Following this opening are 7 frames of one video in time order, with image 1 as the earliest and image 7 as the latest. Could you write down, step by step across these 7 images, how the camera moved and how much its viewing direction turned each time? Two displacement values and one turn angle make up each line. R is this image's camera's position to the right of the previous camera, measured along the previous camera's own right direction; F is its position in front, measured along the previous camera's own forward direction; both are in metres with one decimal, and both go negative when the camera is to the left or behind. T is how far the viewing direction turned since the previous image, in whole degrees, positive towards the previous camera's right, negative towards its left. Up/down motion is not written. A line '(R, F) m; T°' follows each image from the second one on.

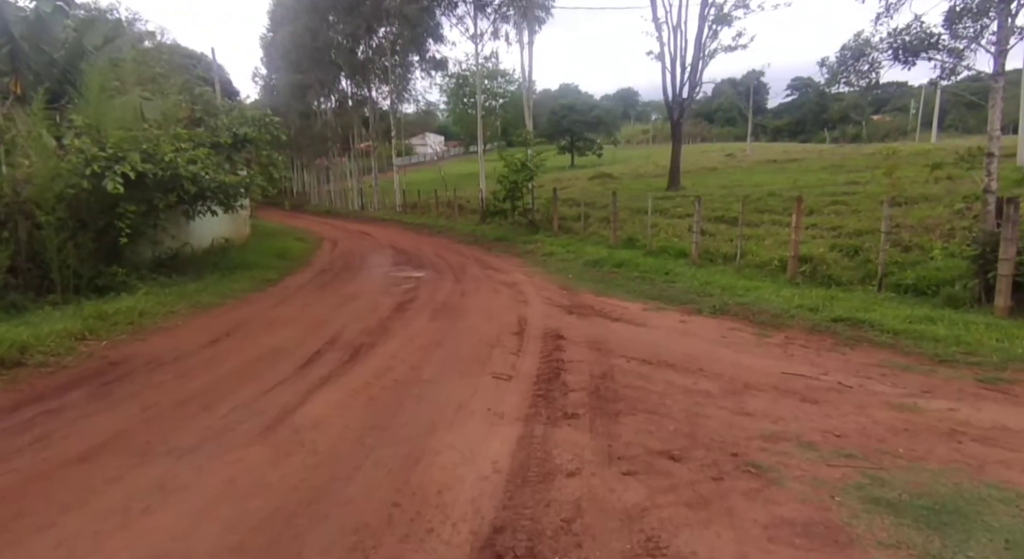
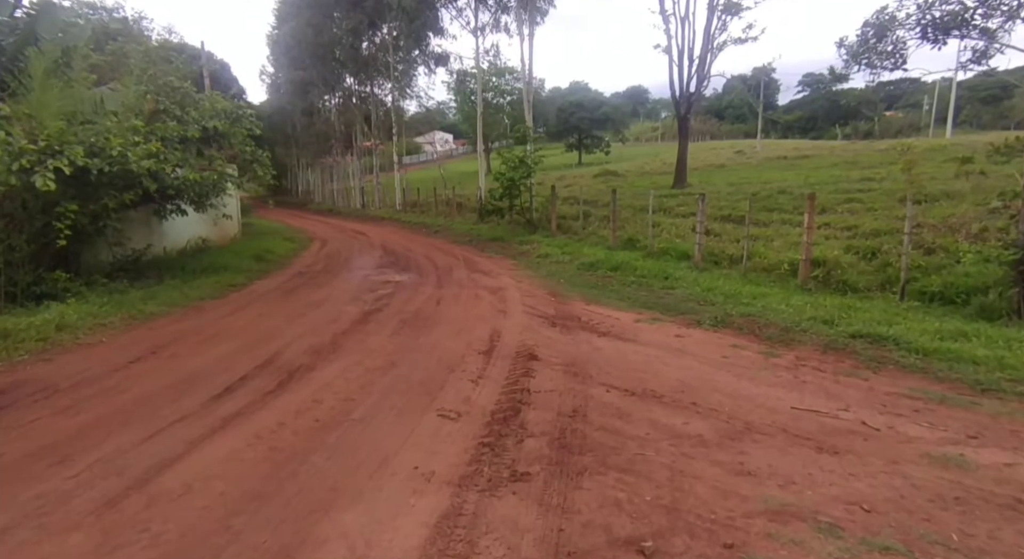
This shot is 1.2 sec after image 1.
(+0.4, +1.0) m; -1°
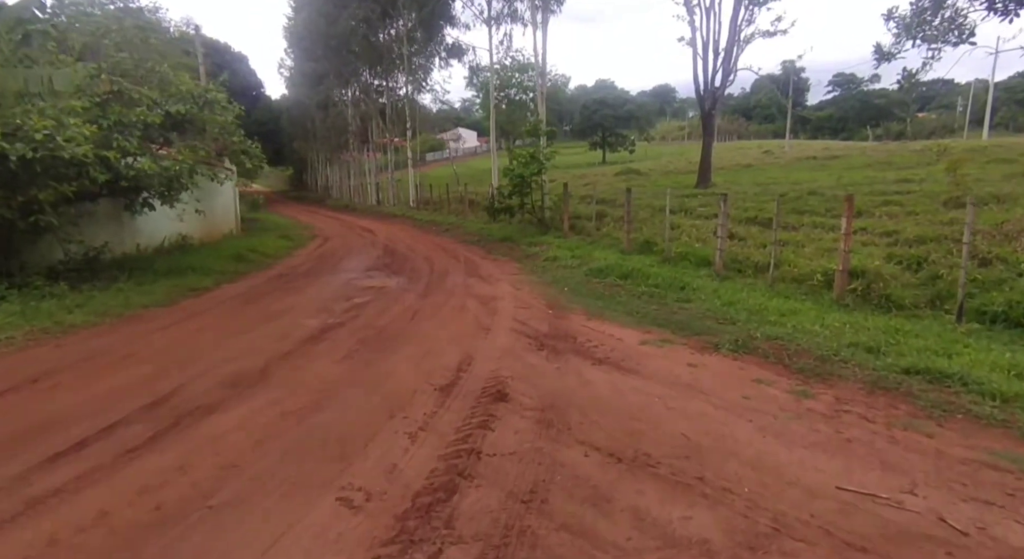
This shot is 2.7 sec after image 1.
(+0.5, +1.3) m; -2°
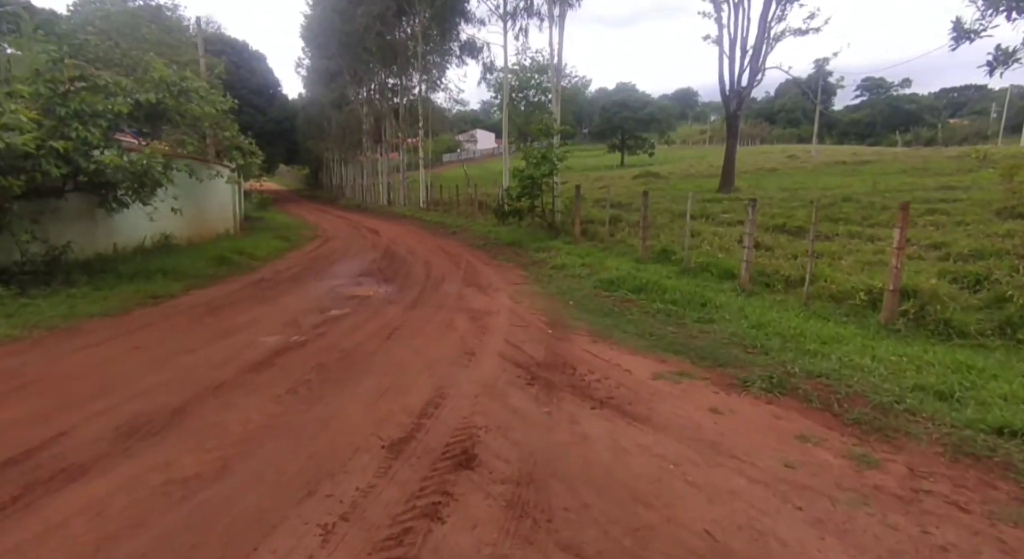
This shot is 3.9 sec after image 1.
(+0.3, +1.2) m; -2°
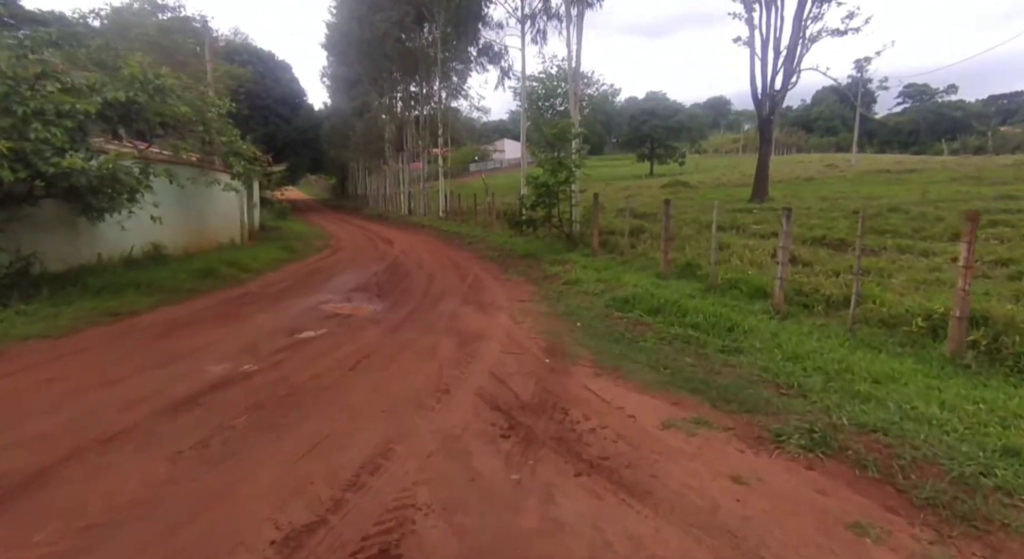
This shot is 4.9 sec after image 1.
(+0.4, +1.1) m; -3°
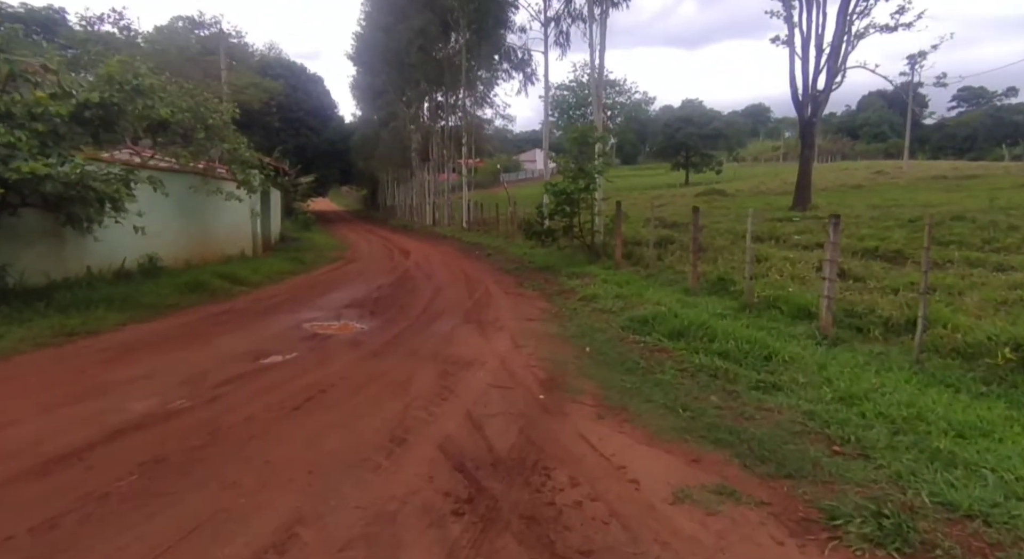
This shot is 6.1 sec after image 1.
(+0.4, +1.1) m; -3°
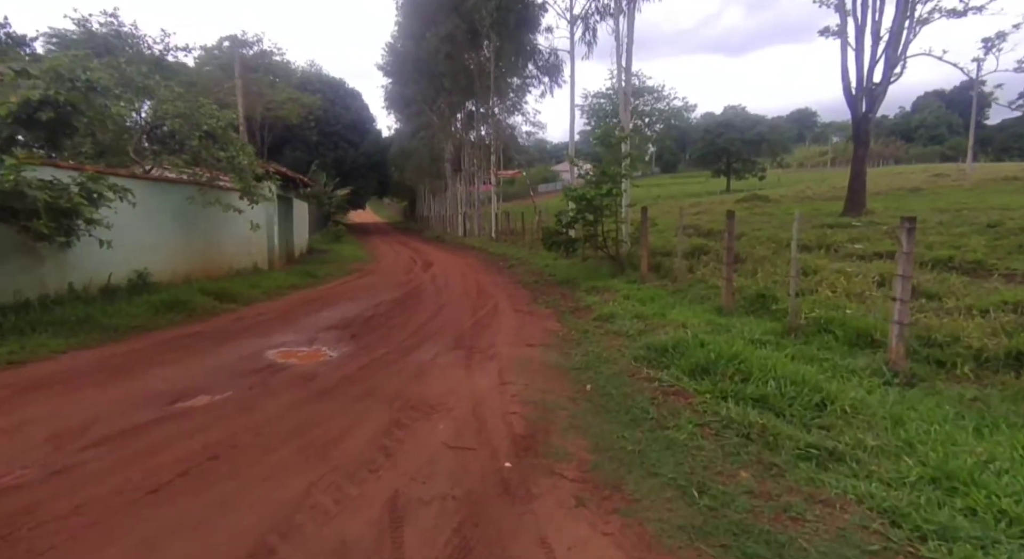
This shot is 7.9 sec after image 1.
(+0.6, +1.4) m; -4°
